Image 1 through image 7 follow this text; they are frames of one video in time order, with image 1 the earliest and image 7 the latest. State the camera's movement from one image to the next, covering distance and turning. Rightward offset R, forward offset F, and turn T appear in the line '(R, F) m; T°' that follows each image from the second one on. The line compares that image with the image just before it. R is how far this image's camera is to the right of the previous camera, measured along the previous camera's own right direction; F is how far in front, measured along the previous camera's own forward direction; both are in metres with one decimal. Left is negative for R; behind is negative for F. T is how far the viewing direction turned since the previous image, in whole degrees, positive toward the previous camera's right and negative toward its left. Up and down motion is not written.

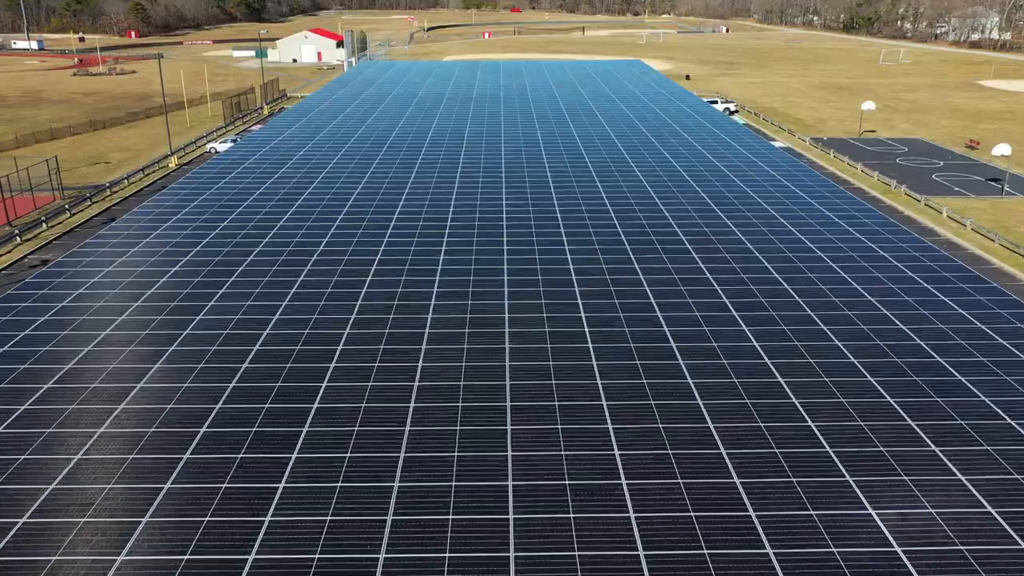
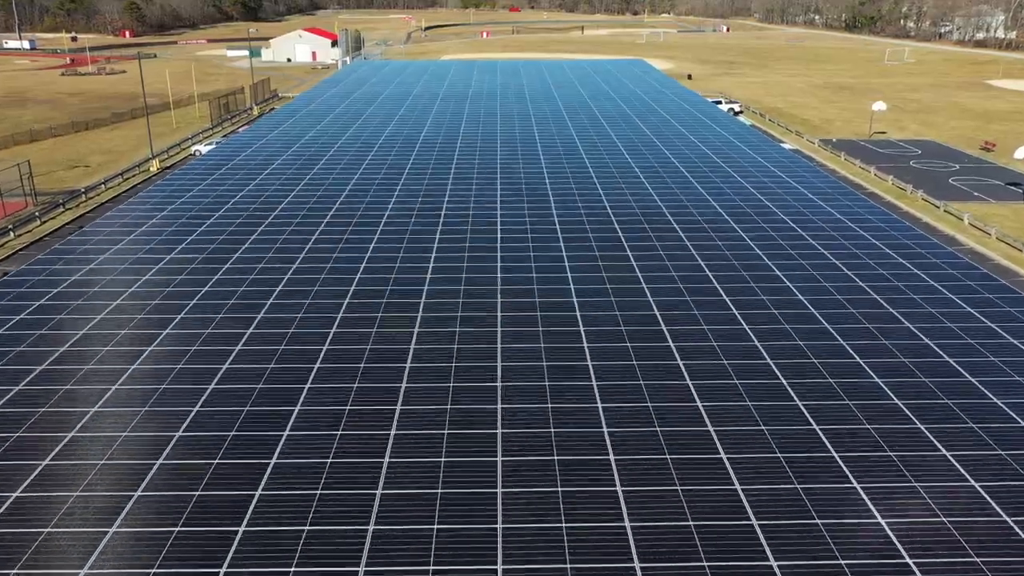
(+0.1, +1.6) m; 0°
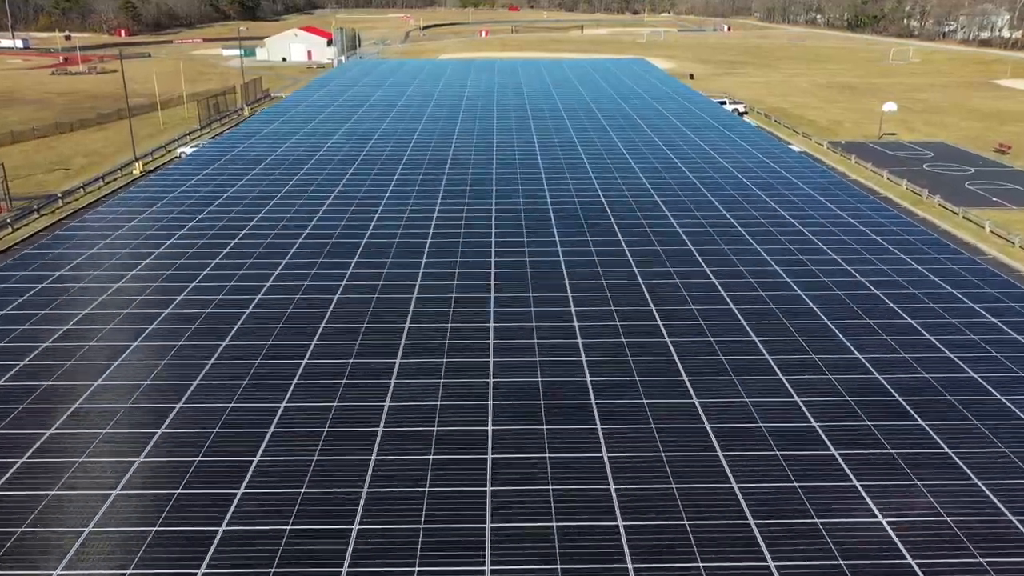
(+0.1, +1.4) m; 0°
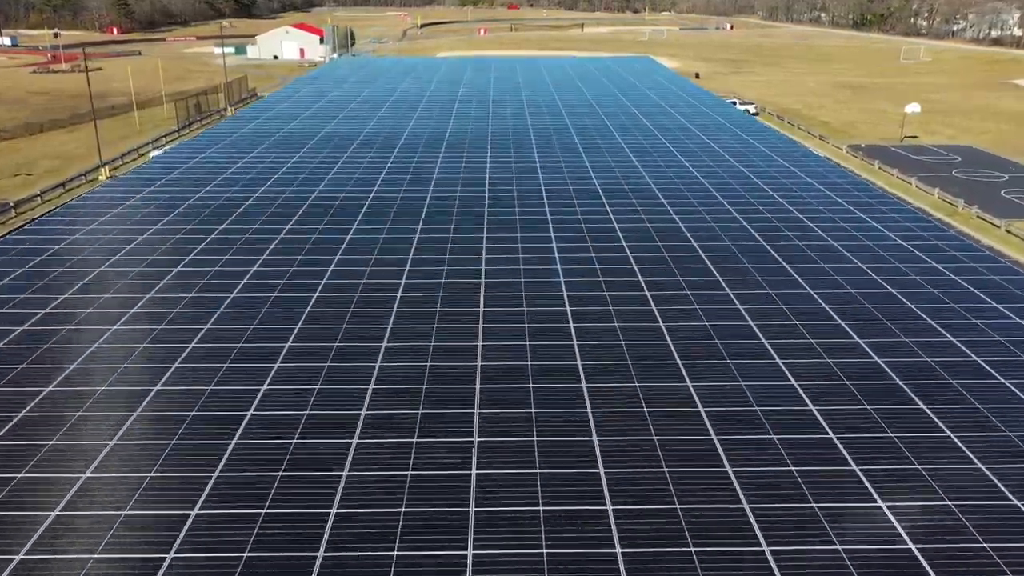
(+0.1, +2.7) m; 0°
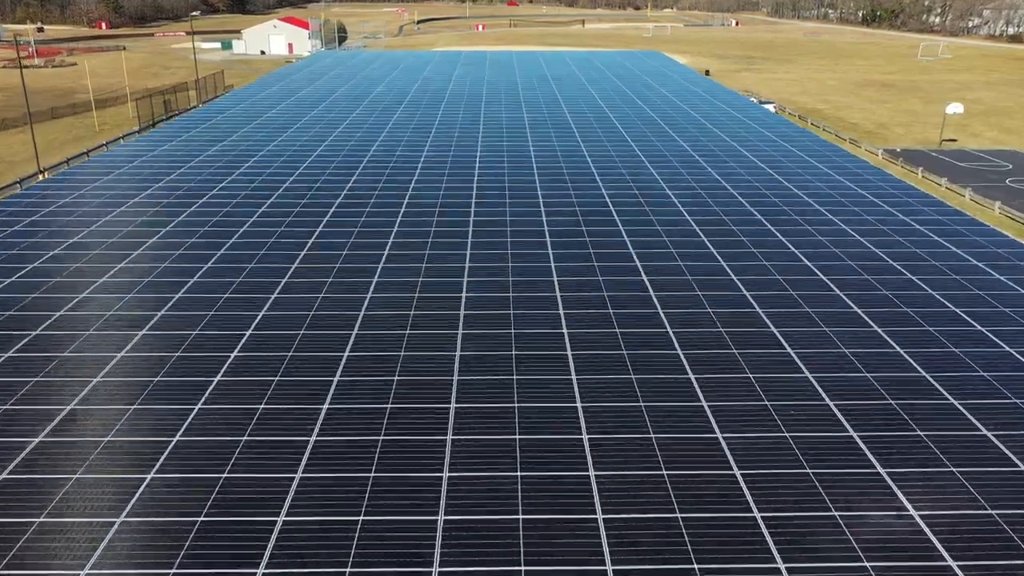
(+0.2, +4.1) m; 0°
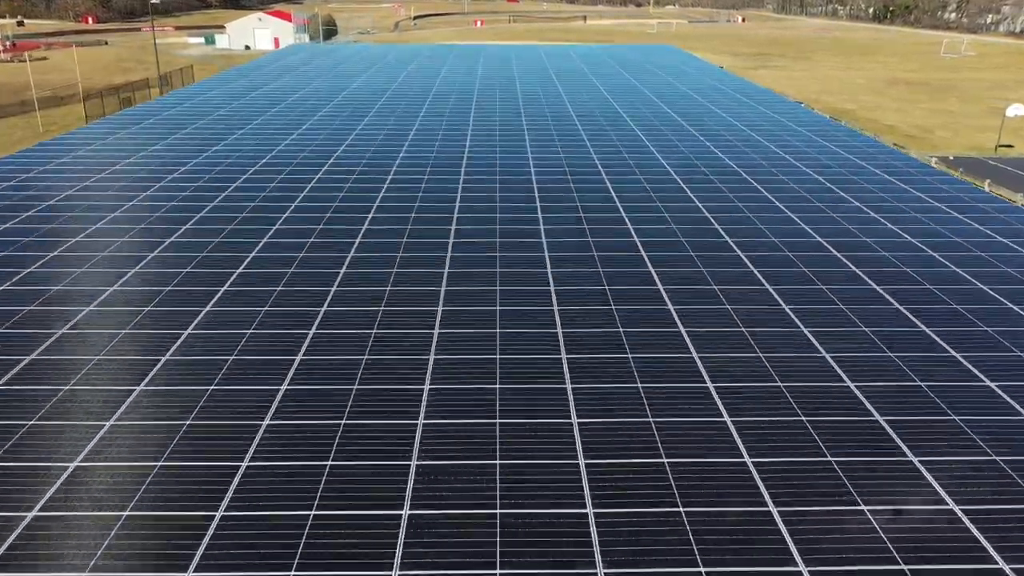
(+0.1, +4.7) m; 0°
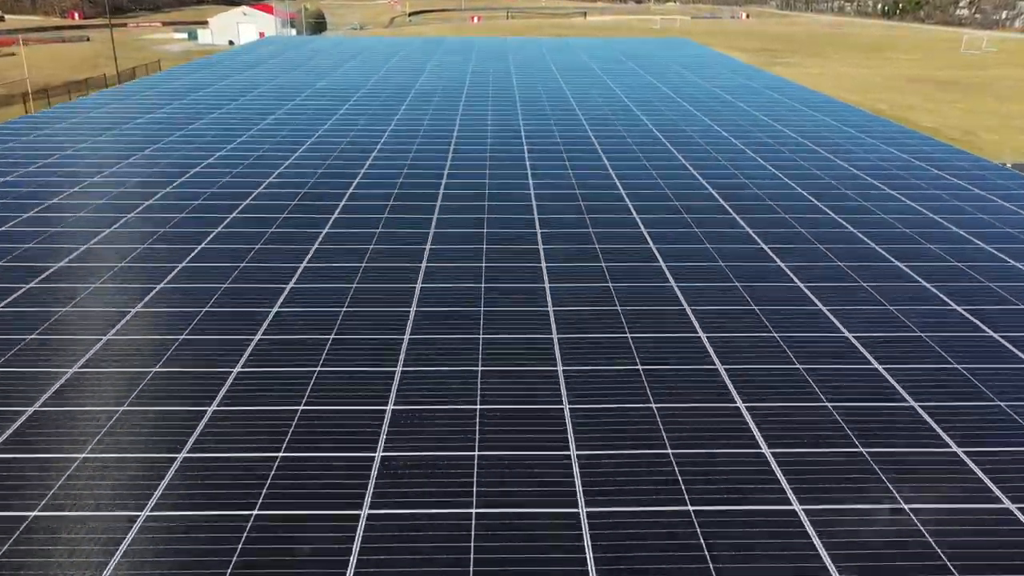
(+0.1, +4.1) m; 0°
